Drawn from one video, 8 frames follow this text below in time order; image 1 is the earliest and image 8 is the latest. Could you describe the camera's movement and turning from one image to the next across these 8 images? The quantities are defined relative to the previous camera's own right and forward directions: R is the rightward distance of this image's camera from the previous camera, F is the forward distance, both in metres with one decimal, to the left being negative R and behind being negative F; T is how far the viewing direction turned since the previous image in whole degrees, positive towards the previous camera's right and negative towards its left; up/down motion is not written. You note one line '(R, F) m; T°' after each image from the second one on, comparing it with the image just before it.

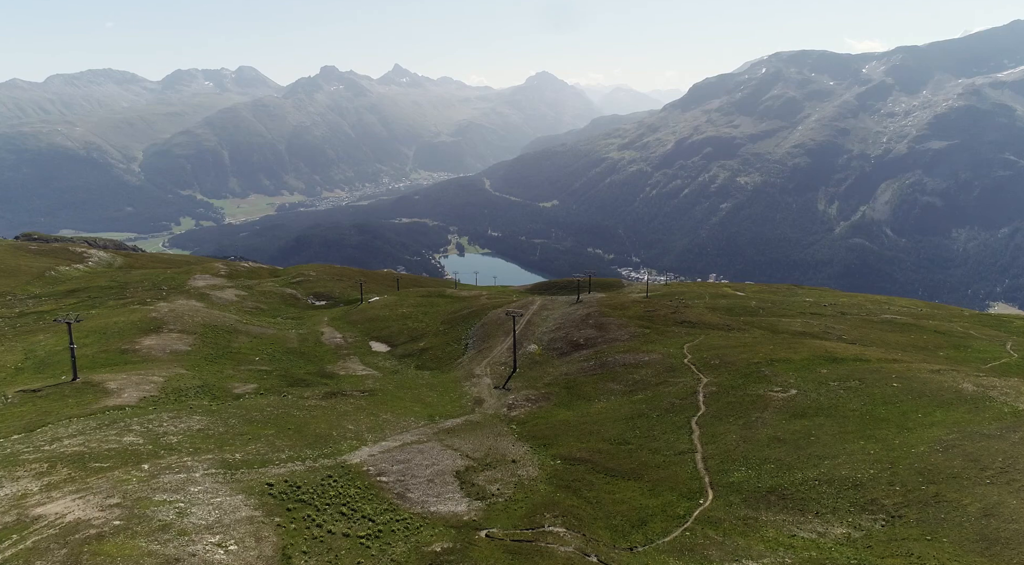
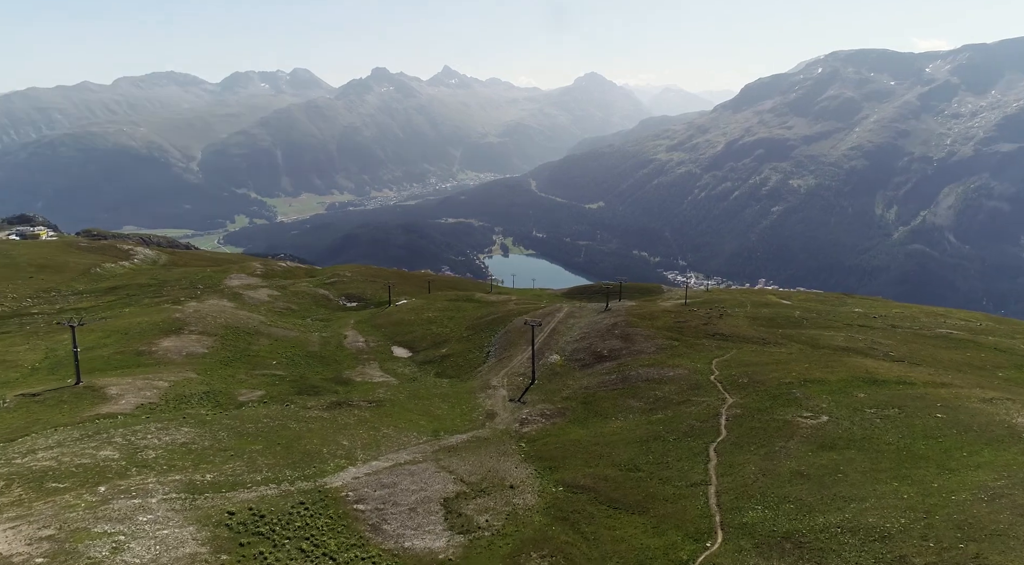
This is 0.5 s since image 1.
(+2.4, +2.6) m; -4°
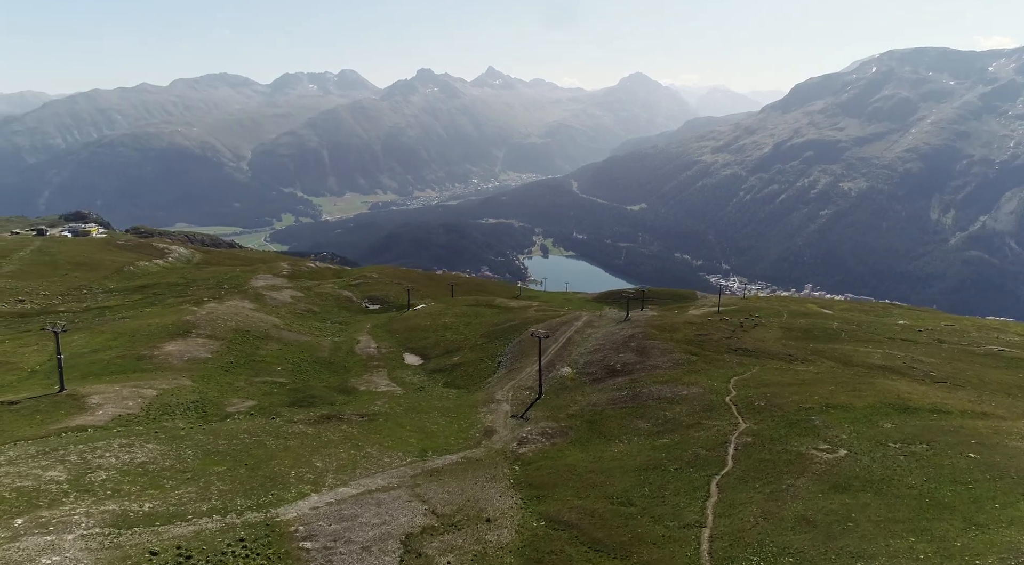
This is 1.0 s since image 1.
(+3.1, +2.9) m; -4°
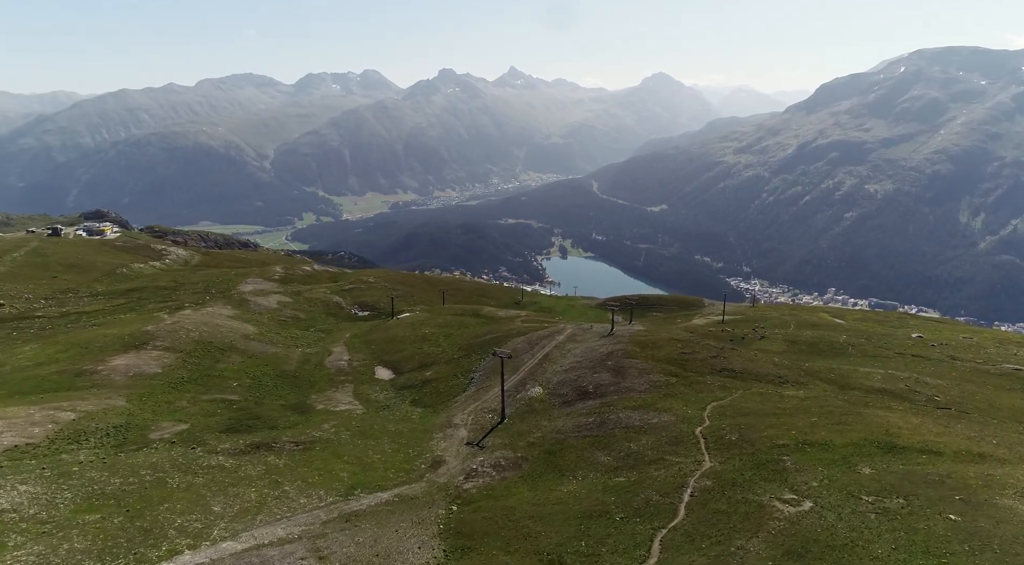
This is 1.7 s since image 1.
(+5.1, +4.3) m; -2°
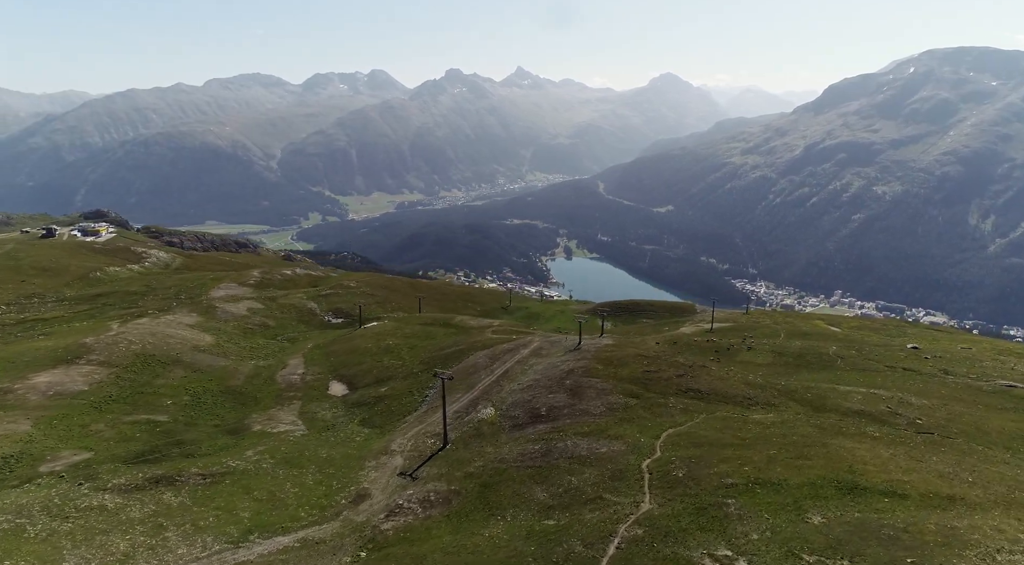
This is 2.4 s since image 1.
(+5.2, +4.1) m; -1°
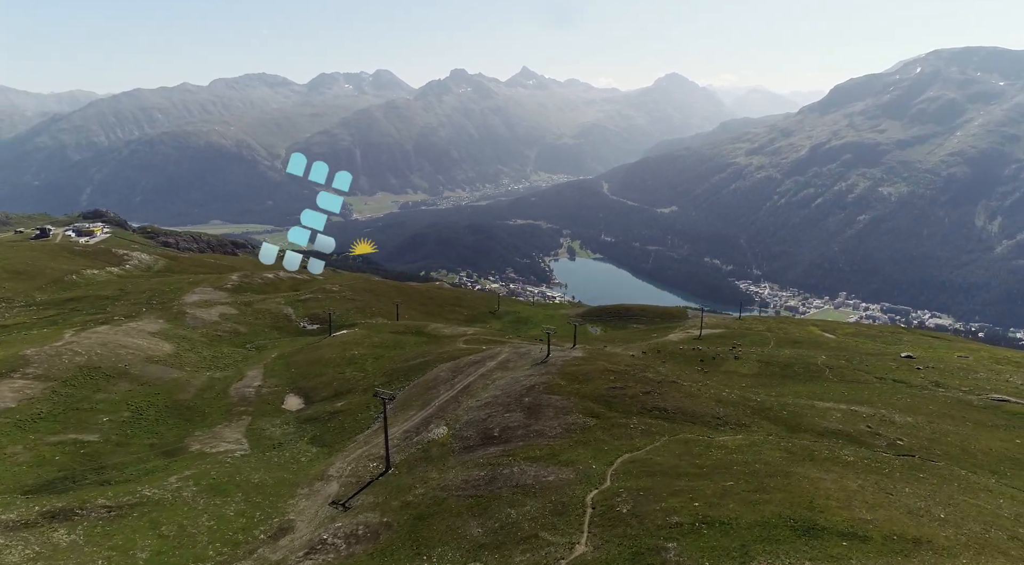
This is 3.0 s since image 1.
(+4.4, +3.5) m; 0°
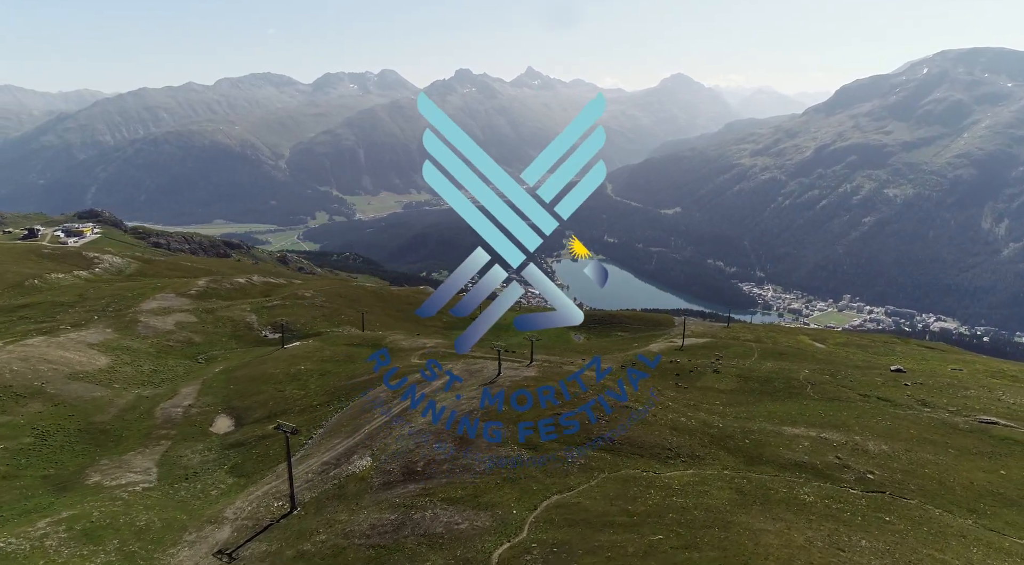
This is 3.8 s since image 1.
(+5.9, +5.1) m; 0°
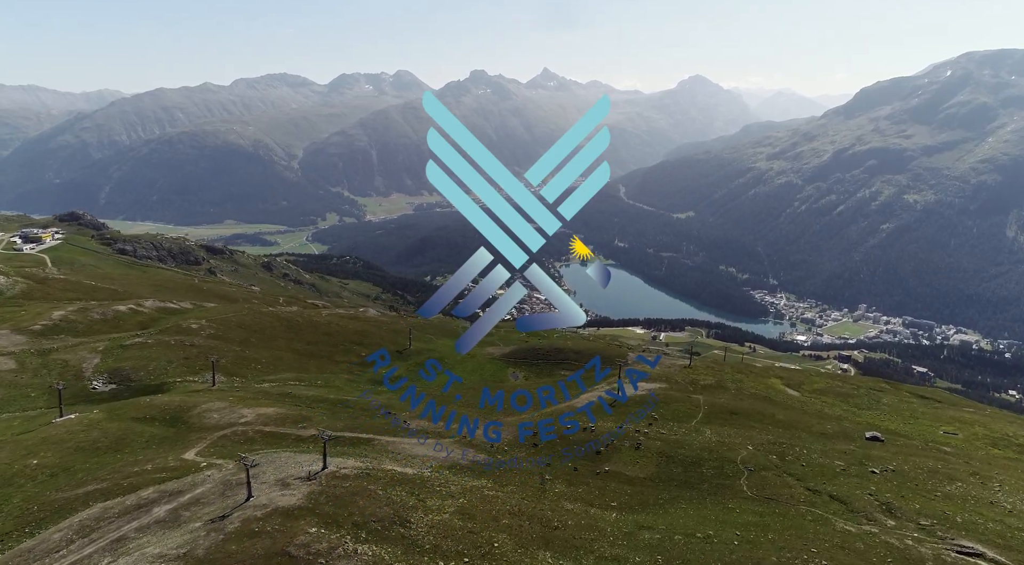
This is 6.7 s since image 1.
(+18.8, +21.7) m; -1°
